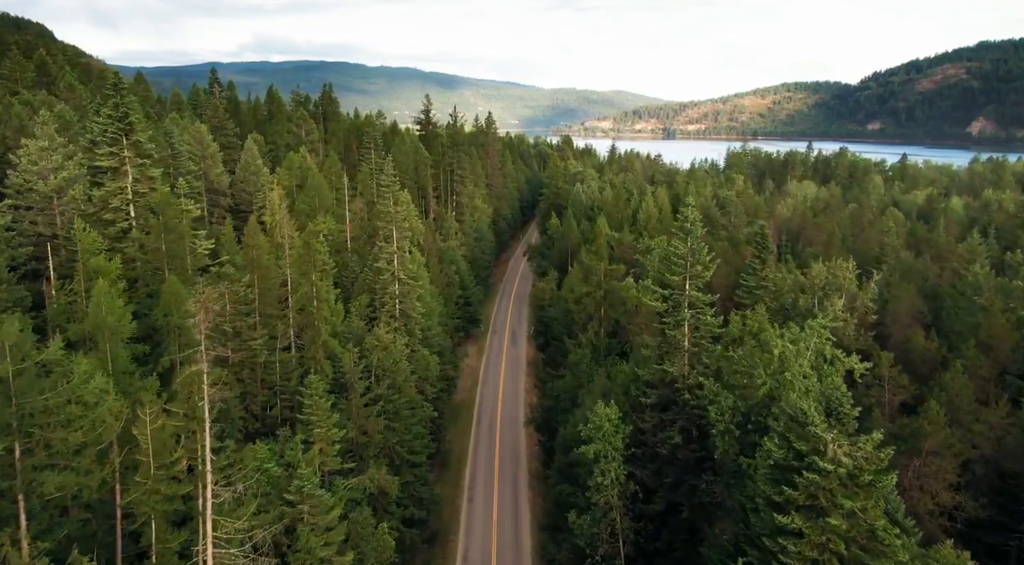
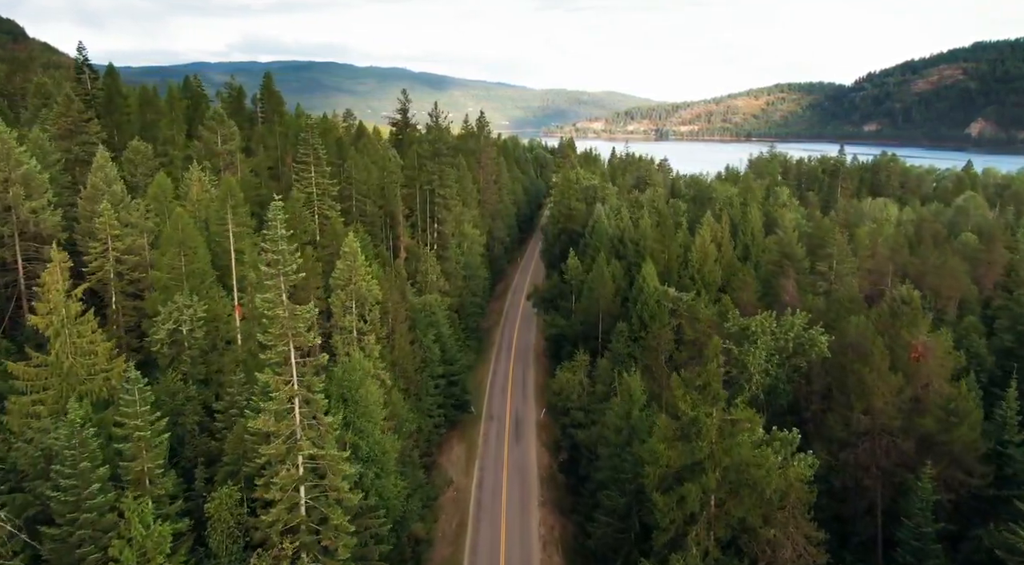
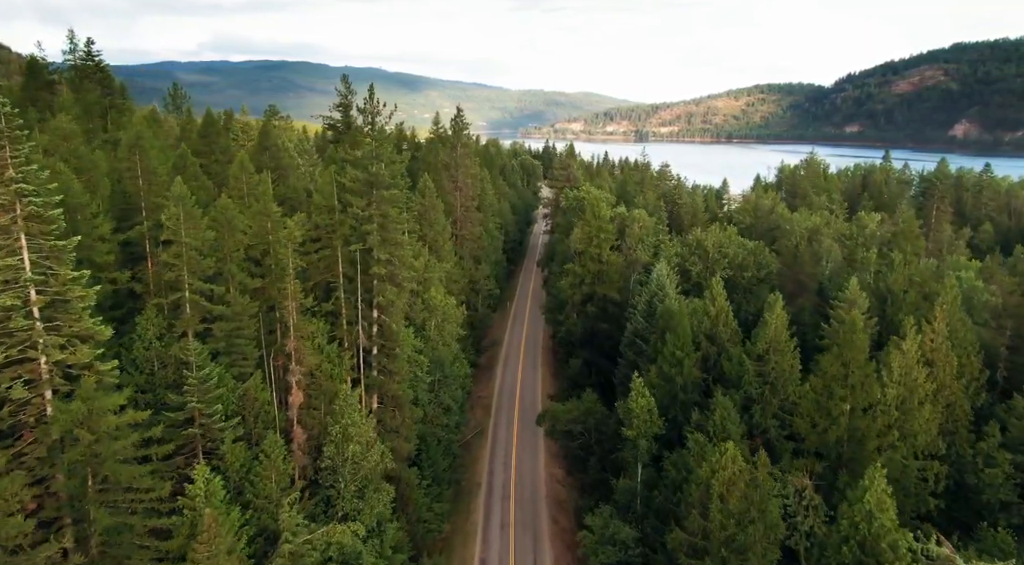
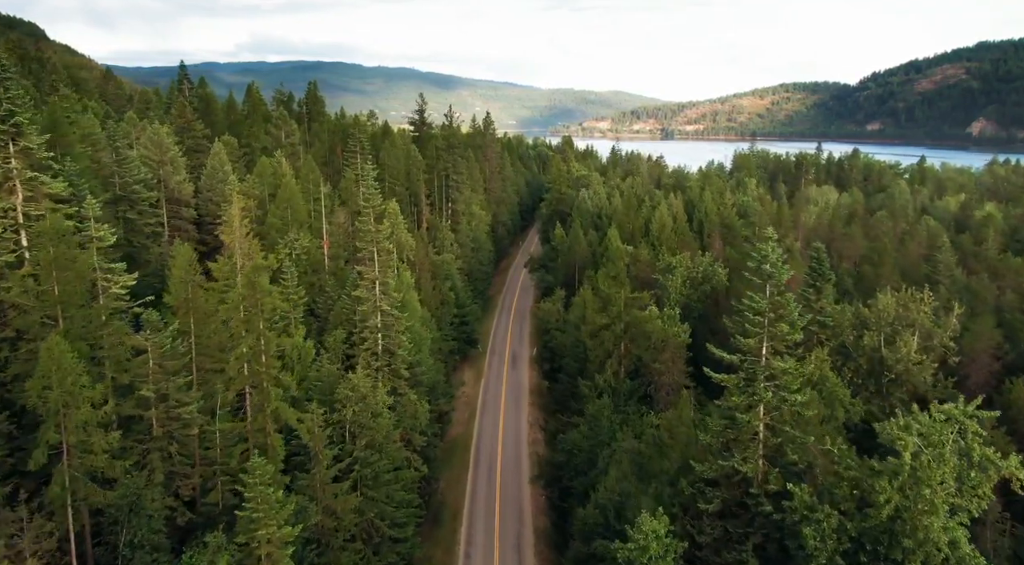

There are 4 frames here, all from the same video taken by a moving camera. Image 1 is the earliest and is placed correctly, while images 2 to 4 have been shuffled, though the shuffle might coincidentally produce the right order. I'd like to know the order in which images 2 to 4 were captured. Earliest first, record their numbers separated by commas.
4, 2, 3
